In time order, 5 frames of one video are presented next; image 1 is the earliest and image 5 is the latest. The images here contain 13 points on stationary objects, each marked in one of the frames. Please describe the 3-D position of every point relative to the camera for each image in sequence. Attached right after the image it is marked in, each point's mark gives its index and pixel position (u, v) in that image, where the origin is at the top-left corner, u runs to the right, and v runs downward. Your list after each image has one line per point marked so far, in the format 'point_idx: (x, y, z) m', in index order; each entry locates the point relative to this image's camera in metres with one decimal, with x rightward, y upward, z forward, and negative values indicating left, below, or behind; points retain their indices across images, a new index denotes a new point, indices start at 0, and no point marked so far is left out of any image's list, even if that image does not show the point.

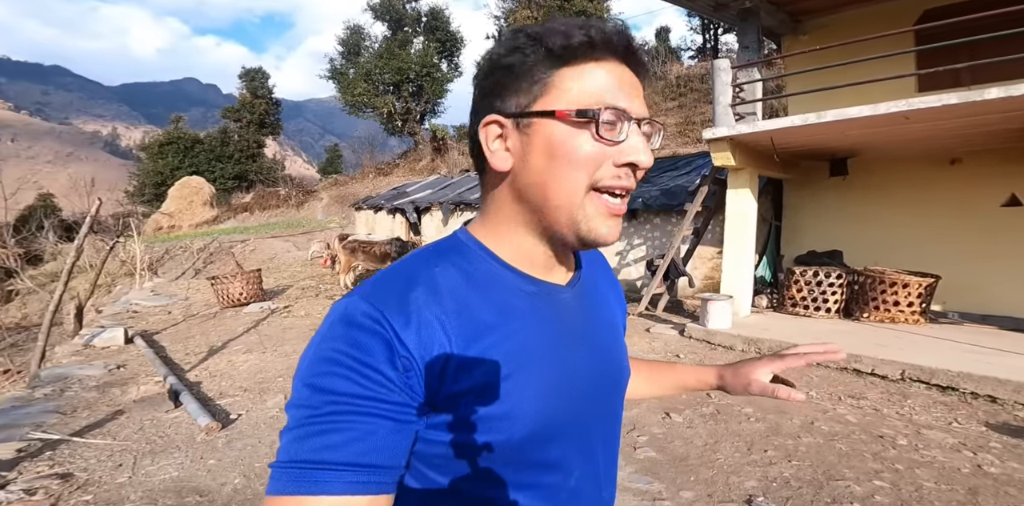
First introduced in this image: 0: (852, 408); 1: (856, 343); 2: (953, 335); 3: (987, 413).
0: (+3.2, -1.4, +4.0) m
1: (+4.1, -1.0, +5.2) m
2: (+6.0, -1.1, +5.7) m
3: (+4.1, -1.4, +3.8) m
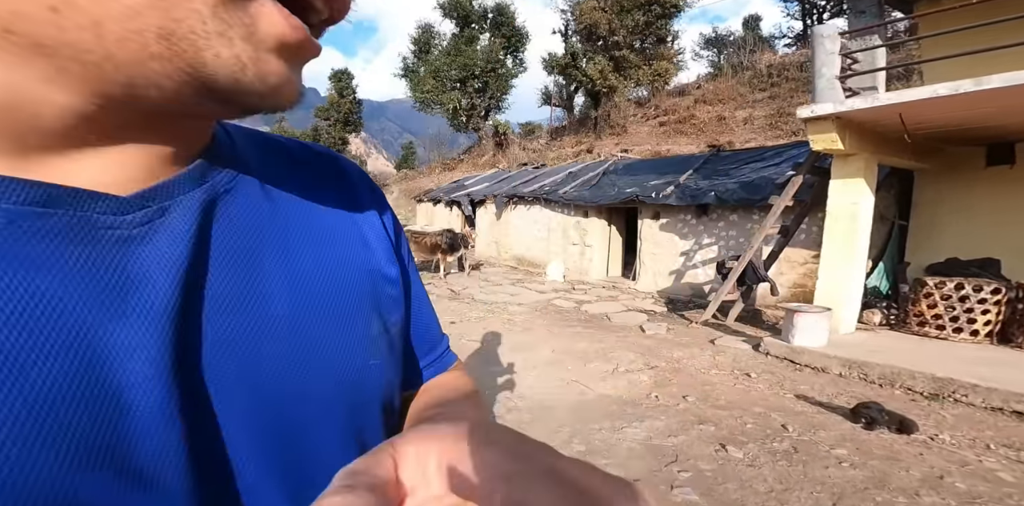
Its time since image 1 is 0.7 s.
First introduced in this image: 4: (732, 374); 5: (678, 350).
0: (+3.2, -1.4, +2.8) m
1: (+4.4, -1.0, +3.7) m
2: (+6.3, -1.1, +3.9) m
3: (+4.1, -1.3, +2.4) m
4: (+2.4, -1.3, +4.5) m
5: (+2.3, -1.3, +5.3) m
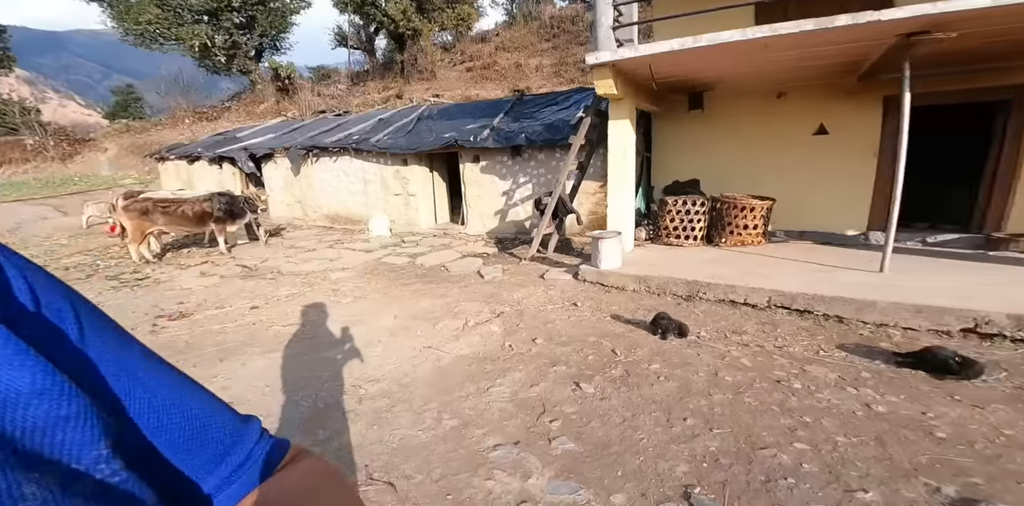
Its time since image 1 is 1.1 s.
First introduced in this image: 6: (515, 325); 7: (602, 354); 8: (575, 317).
0: (+2.2, -0.9, +4.0) m
1: (+2.7, -0.2, +5.3) m
2: (+4.3, 0.0, +6.4) m
3: (+3.1, -0.8, +4.1) m
4: (+0.6, -0.7, +5.1) m
5: (+0.1, -0.5, +5.8) m
6: (0.0, -0.8, +4.7) m
7: (+0.9, -1.0, +4.0) m
8: (+0.7, -0.8, +4.8) m
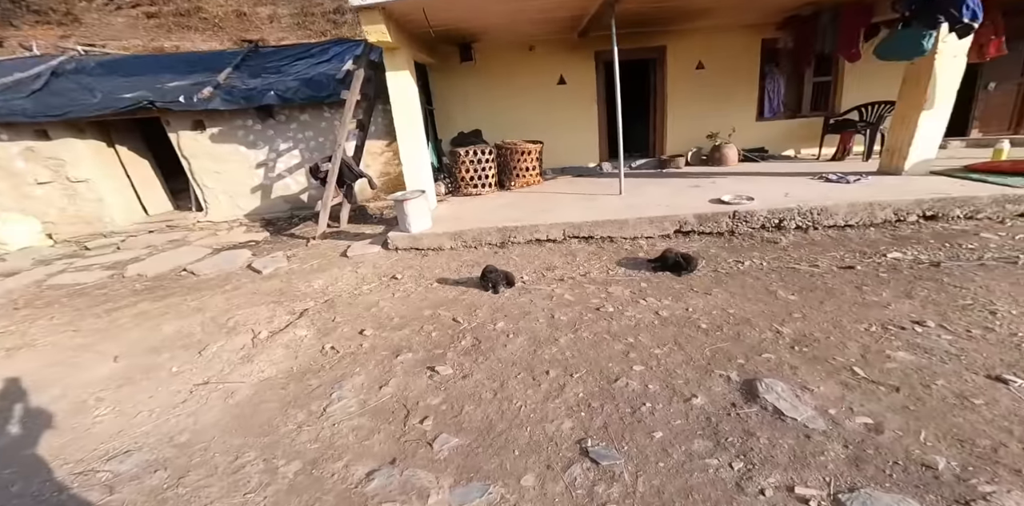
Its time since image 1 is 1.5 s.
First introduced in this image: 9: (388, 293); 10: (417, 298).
0: (+0.5, -0.3, +4.5) m
1: (+0.2, +0.5, +5.7) m
2: (+0.9, +1.2, +7.4) m
3: (+1.2, 0.0, +5.0) m
4: (-1.4, -0.4, +4.5) m
5: (-2.2, -0.3, +4.8) m
6: (-1.7, -0.6, +3.9) m
7: (-0.6, -0.7, +3.8) m
8: (-1.1, -0.5, +4.3) m
9: (-1.3, -0.4, +4.4) m
10: (-1.0, -0.5, +4.3) m
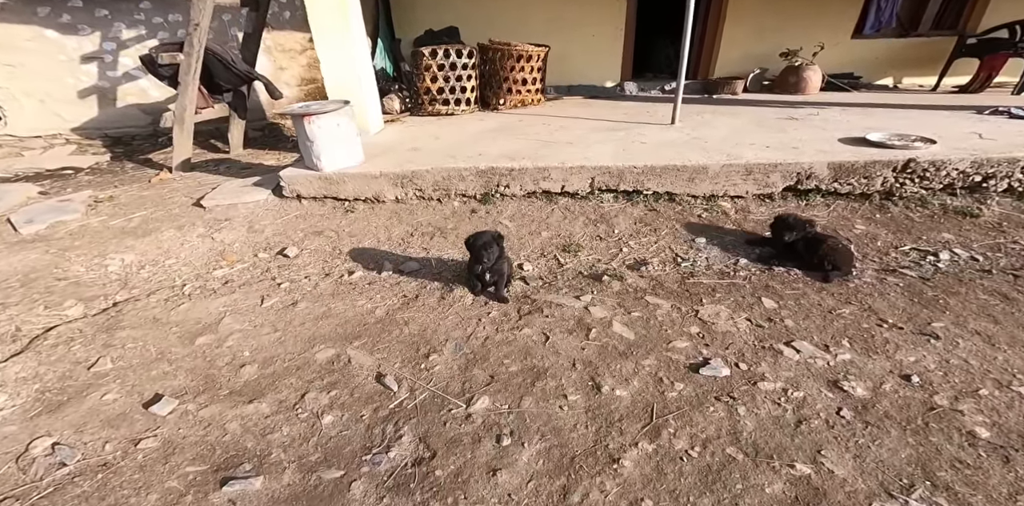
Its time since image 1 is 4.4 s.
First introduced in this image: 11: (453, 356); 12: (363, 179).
0: (+0.4, -0.2, +2.3) m
1: (+0.1, +0.9, +3.4) m
2: (+0.8, +1.7, +5.0) m
3: (+1.2, +0.2, +2.9) m
4: (-1.5, -0.1, +2.3) m
5: (-2.2, 0.0, +2.5) m
6: (-1.7, -0.5, +1.7) m
7: (-0.6, -0.6, +1.7) m
8: (-1.2, -0.3, +2.1) m
9: (-1.3, -0.2, +2.1) m
10: (-1.0, -0.3, +2.1) m
11: (-0.3, -0.4, +1.9) m
12: (-1.0, +0.5, +2.9) m
